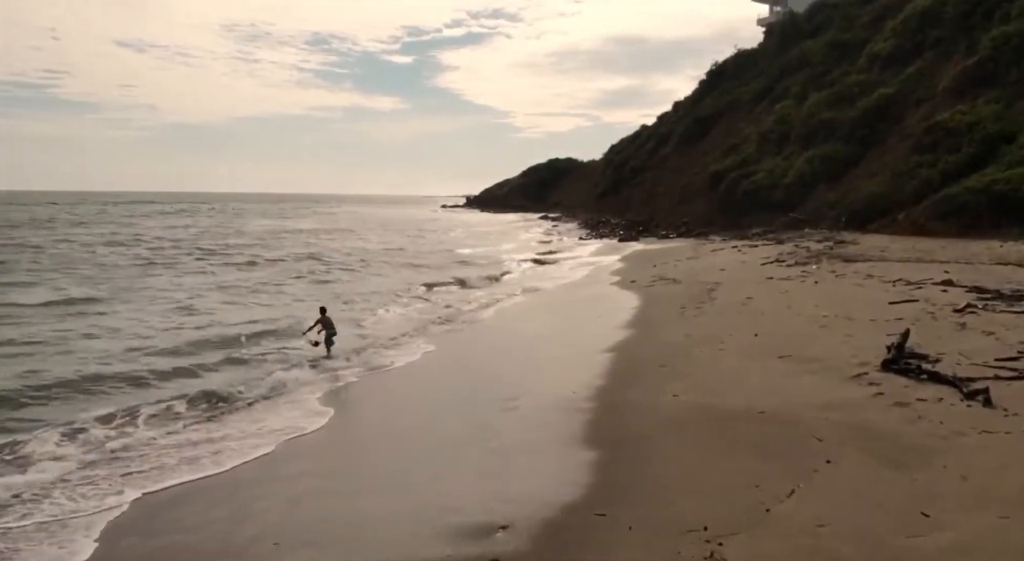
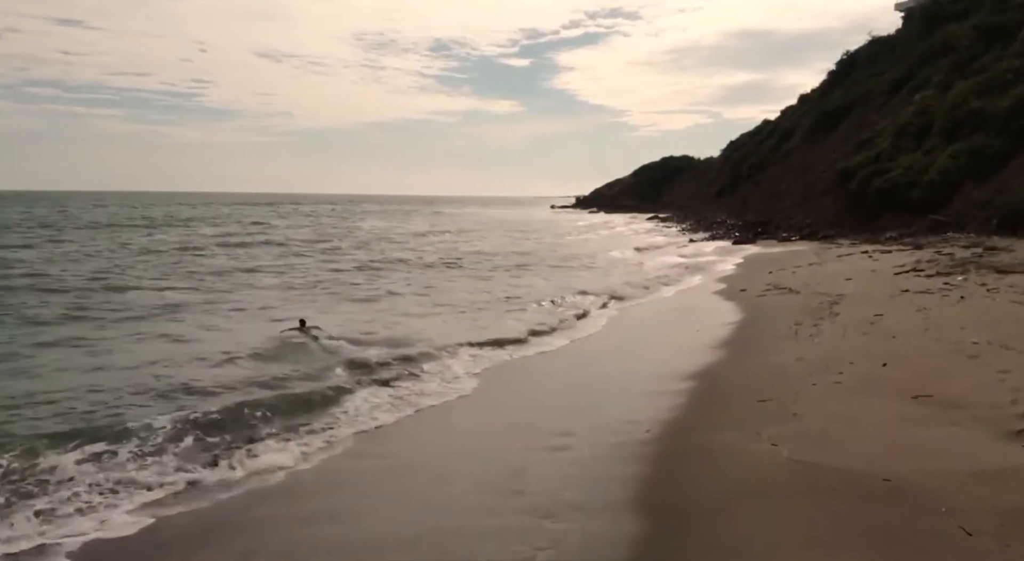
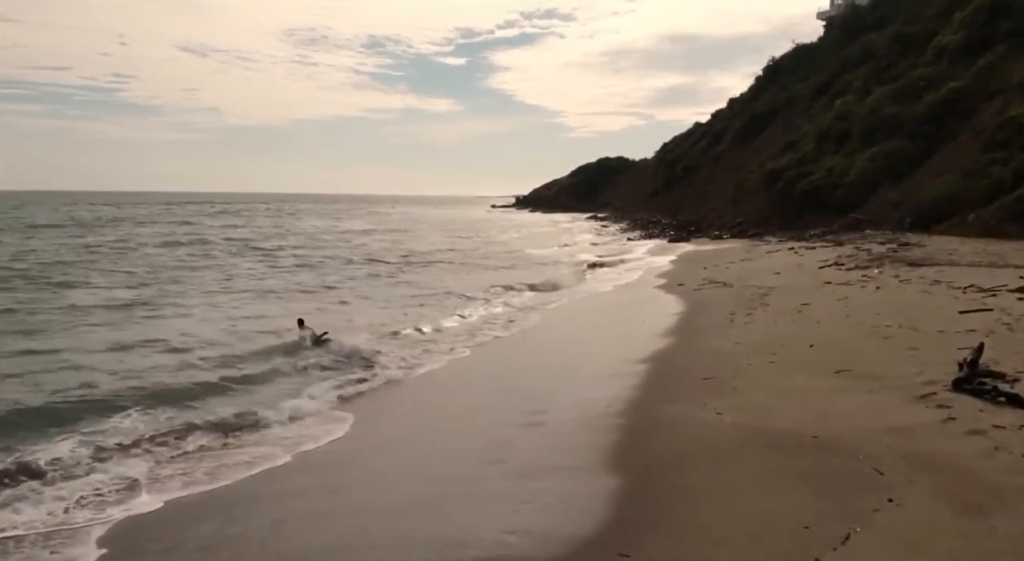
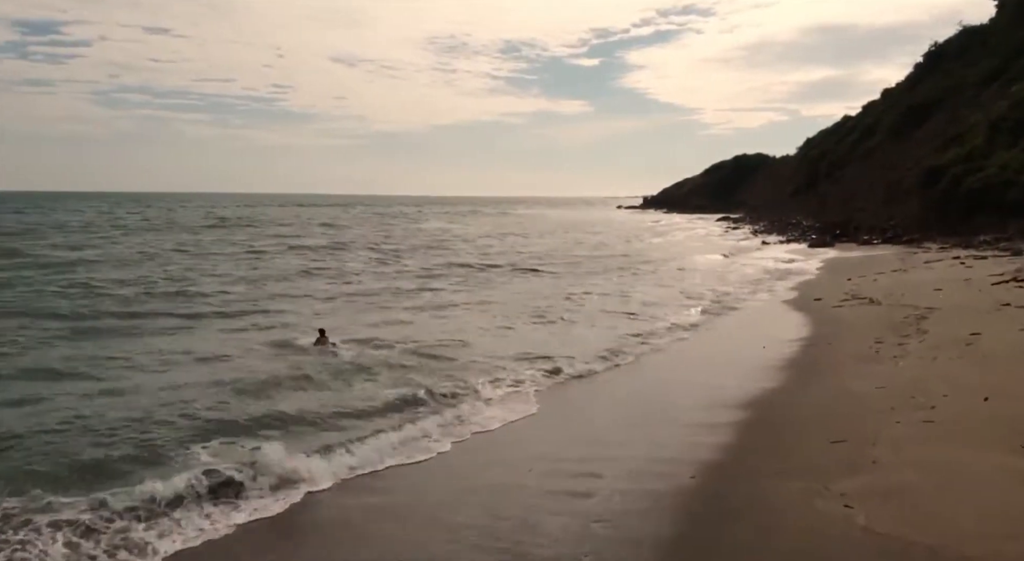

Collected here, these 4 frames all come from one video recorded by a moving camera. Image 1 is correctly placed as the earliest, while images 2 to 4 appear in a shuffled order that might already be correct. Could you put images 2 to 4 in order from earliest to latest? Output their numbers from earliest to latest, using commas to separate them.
3, 2, 4
